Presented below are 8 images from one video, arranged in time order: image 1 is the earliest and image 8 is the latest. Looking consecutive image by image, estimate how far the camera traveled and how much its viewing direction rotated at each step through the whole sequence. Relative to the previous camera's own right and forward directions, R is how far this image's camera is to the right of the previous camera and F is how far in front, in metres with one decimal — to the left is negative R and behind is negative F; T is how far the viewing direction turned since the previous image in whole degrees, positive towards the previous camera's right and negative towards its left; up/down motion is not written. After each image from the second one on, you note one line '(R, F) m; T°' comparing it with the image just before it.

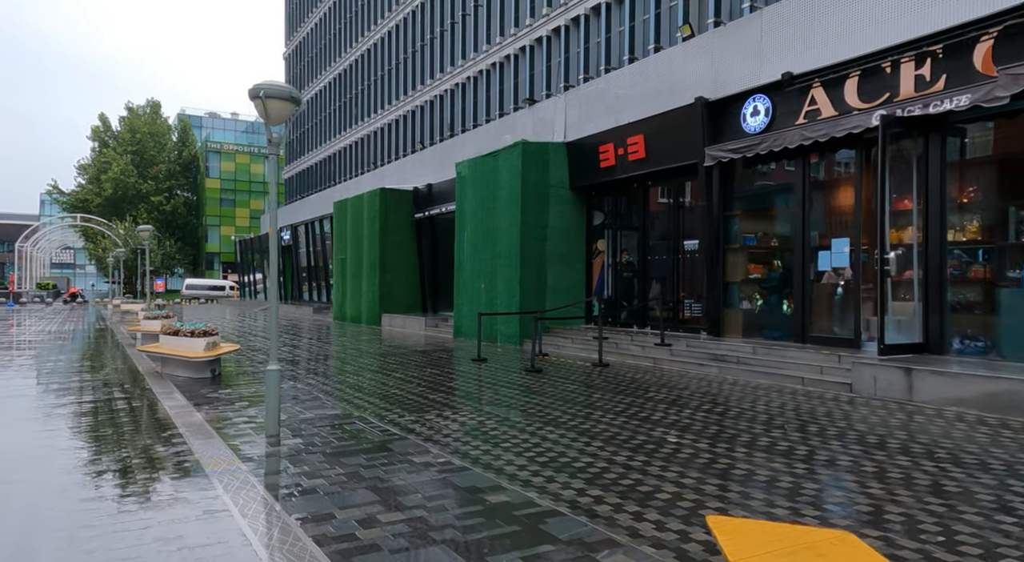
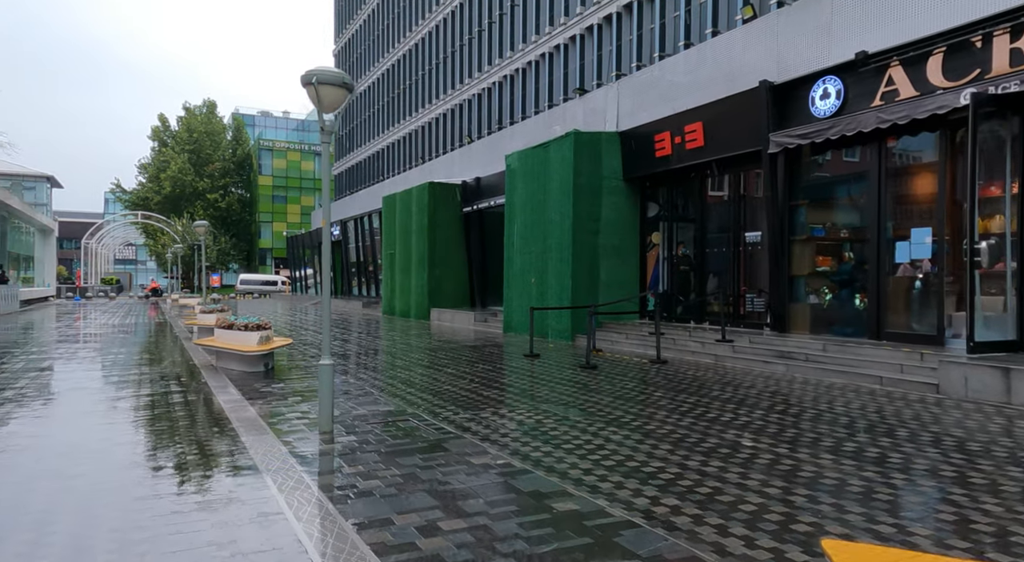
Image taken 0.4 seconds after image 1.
(-0.1, +0.3) m; -4°
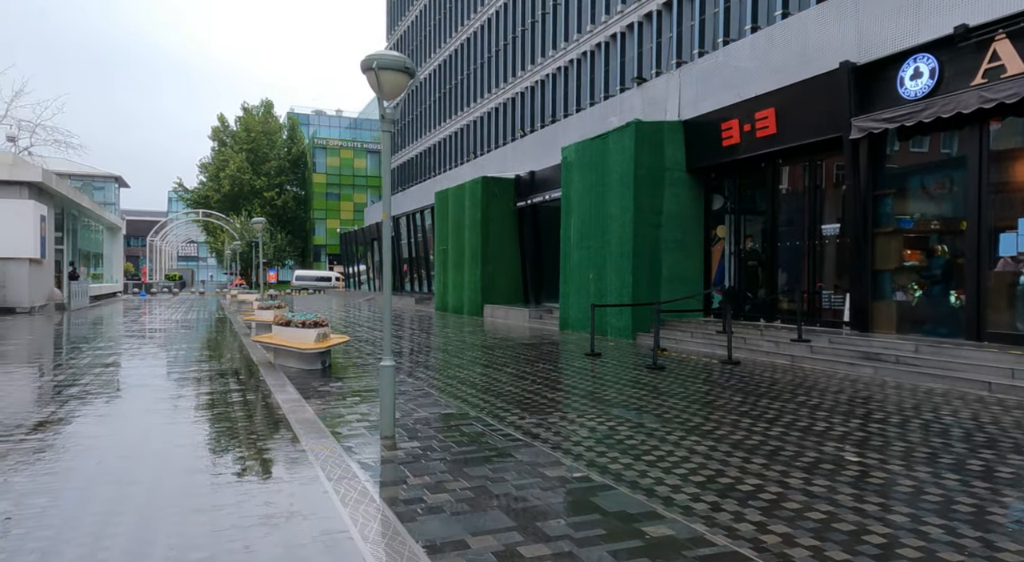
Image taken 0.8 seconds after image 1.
(-0.2, +0.4) m; -4°
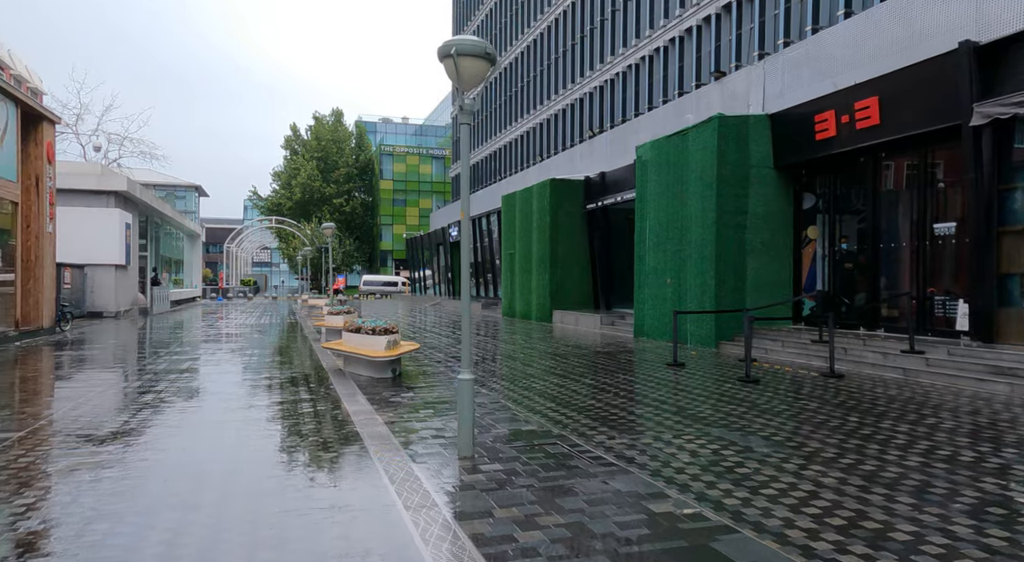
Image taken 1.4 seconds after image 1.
(-0.2, +0.6) m; -5°
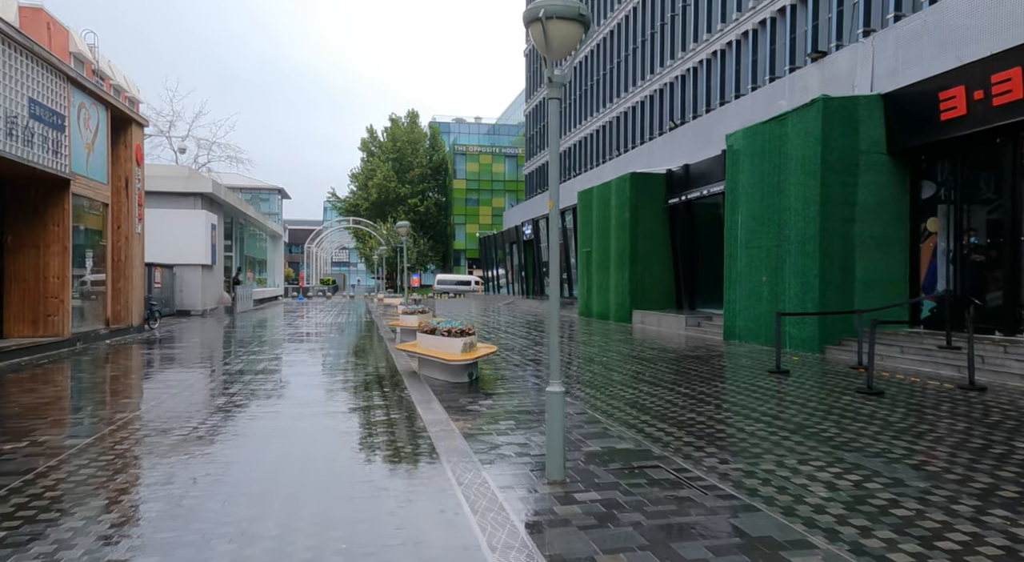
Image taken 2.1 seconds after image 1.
(-0.2, +0.7) m; -6°
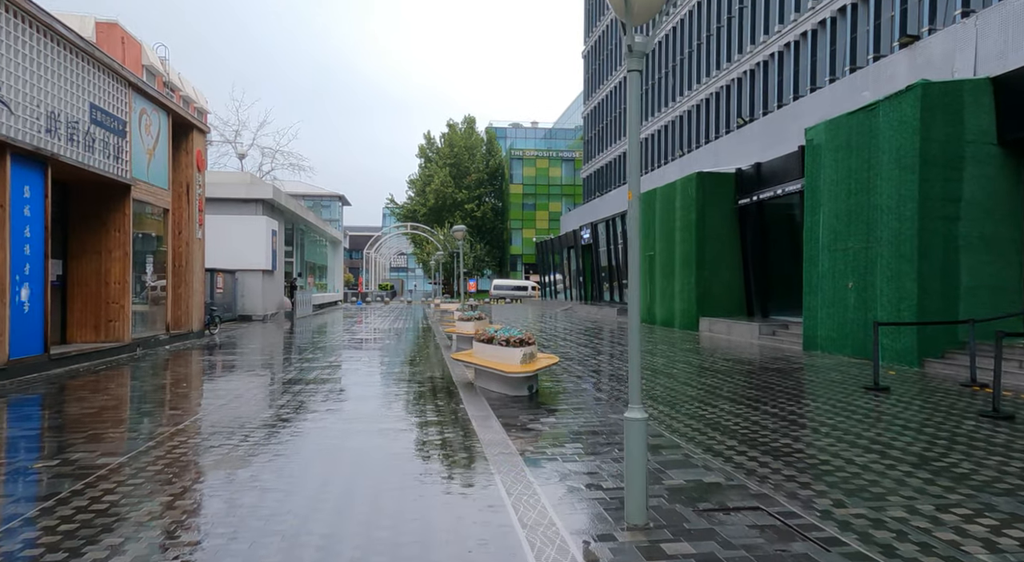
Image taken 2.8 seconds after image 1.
(-0.1, +0.7) m; -5°
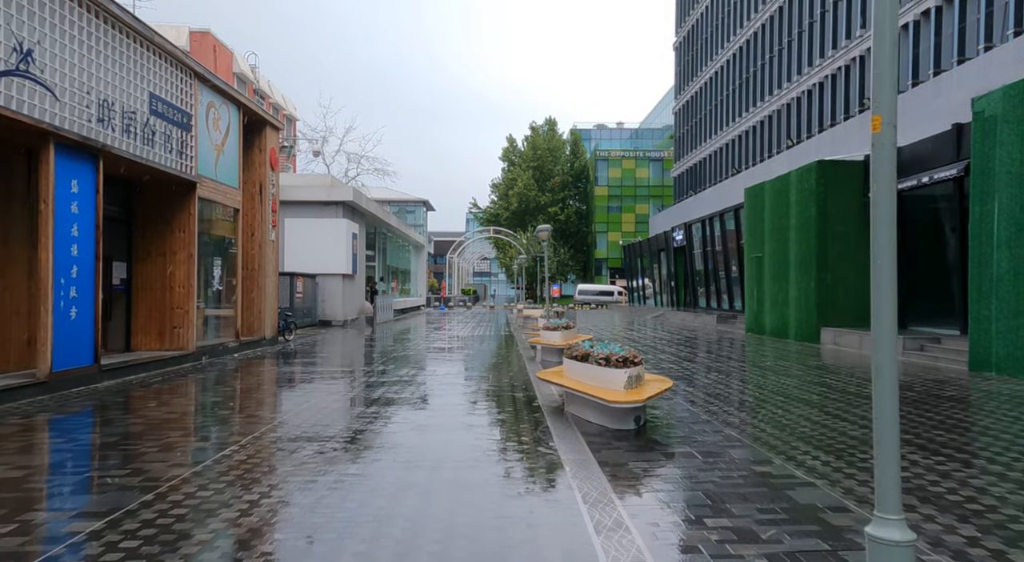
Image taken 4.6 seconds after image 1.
(-0.2, +1.9) m; -7°
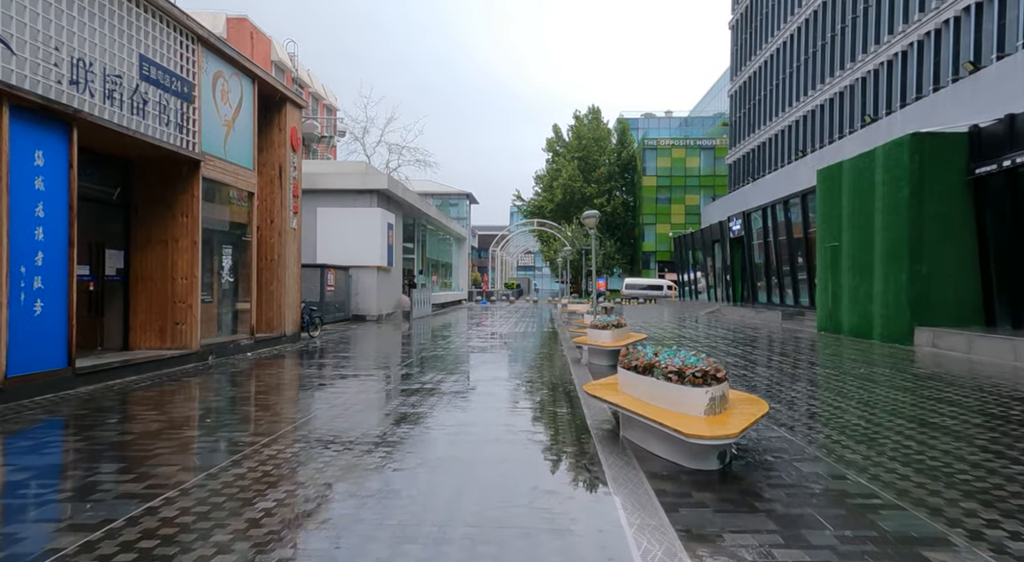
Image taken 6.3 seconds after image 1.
(0.0, +2.0) m; -4°
